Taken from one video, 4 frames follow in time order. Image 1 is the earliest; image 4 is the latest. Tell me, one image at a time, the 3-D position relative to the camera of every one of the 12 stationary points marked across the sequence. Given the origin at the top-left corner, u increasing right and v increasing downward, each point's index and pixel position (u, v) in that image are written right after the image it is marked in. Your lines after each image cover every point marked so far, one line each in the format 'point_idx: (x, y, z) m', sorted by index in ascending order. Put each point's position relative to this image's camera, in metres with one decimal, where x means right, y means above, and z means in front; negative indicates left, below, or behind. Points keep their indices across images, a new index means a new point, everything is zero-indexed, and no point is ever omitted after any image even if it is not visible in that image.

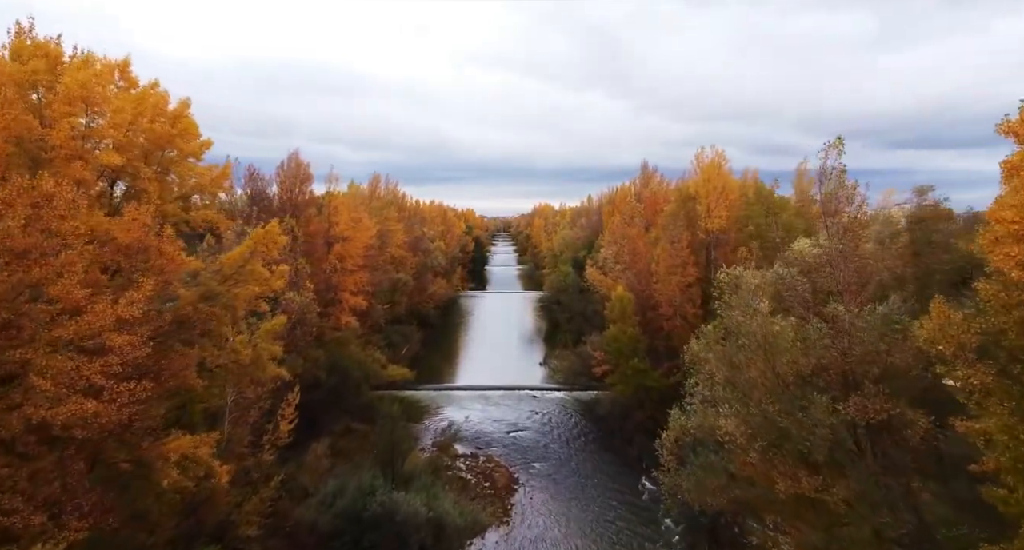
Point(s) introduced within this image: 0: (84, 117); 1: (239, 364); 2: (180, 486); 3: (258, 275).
0: (-7.4, +2.7, +11.7) m
1: (-6.0, -2.0, +15.0) m
2: (-6.3, -4.0, +12.8) m
3: (-5.5, 0.0, +14.7) m
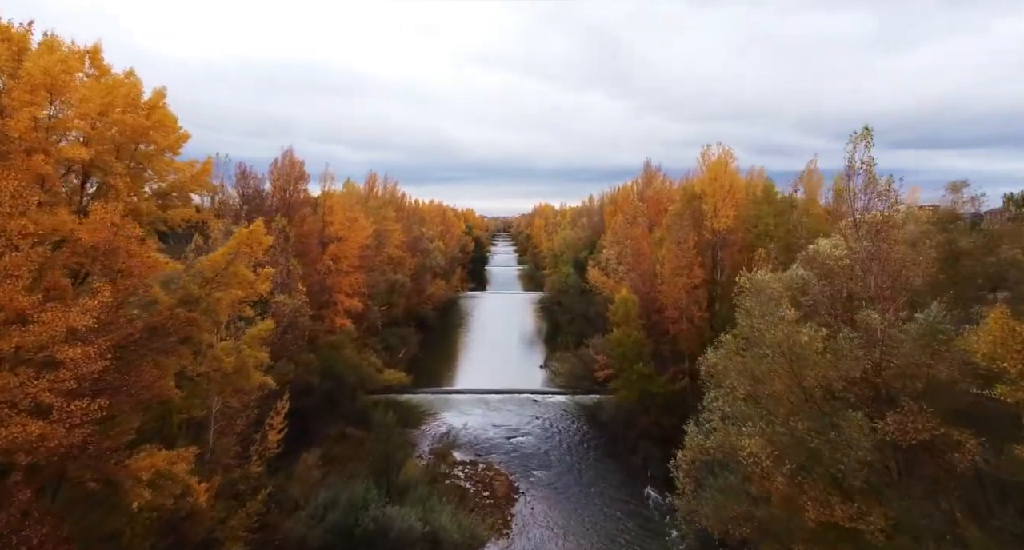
0: (-7.4, +2.7, +10.8) m
1: (-6.0, -2.0, +14.0) m
2: (-6.3, -4.0, +11.8) m
3: (-5.5, -0.1, +13.8) m
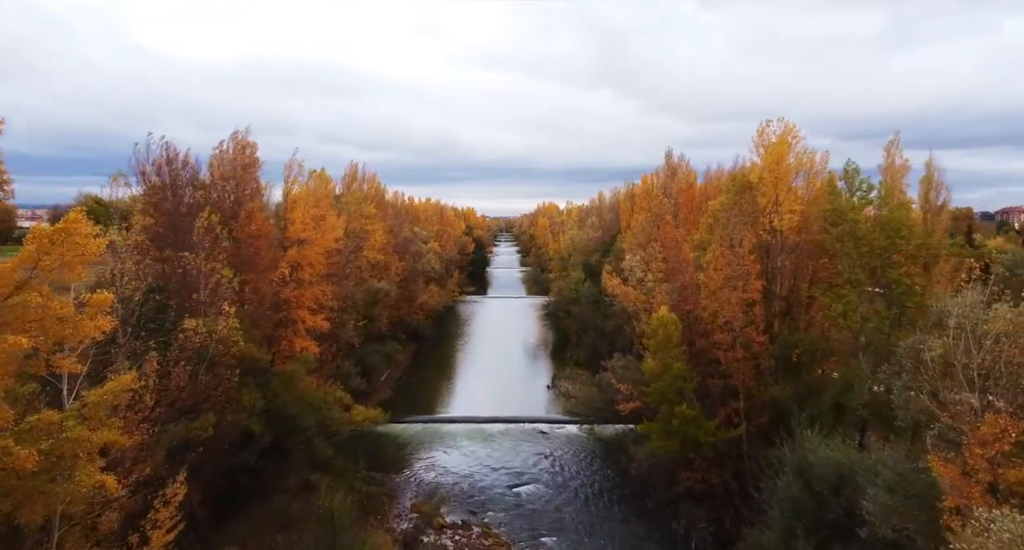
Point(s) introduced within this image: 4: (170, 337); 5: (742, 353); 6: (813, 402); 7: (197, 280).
0: (-7.3, +2.3, +4.9) m
1: (-6.0, -2.4, +8.1) m
2: (-6.2, -4.4, +5.9) m
3: (-5.4, -0.4, +7.9) m
4: (-7.6, -1.4, +15.2) m
5: (+6.8, -2.3, +19.8) m
6: (+8.4, -3.6, +18.9) m
7: (-7.7, -0.1, +16.5) m
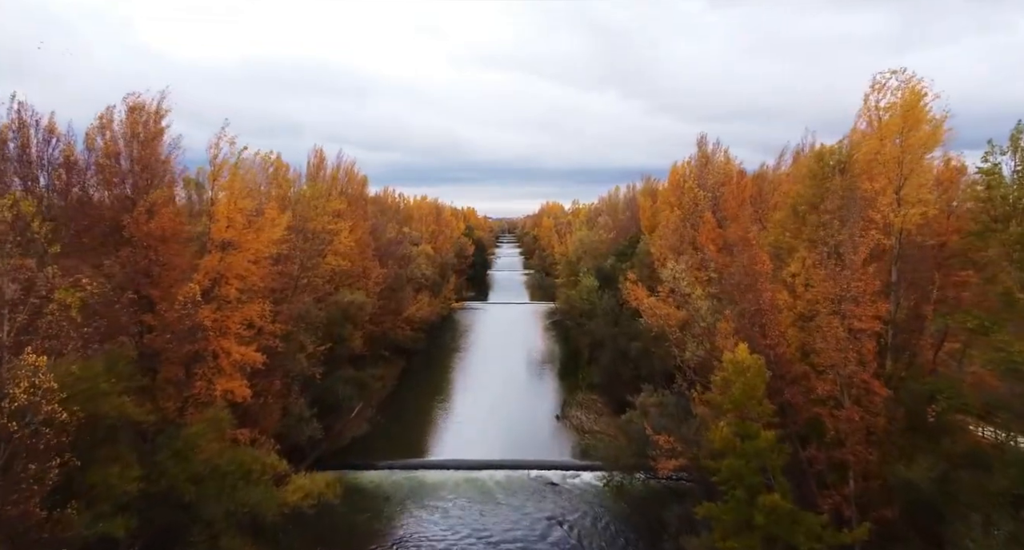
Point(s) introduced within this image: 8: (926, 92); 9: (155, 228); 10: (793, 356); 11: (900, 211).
0: (-7.3, +1.9, -1.6) m
1: (-5.9, -2.8, +1.7) m
2: (-6.2, -4.8, -0.5) m
3: (-5.4, -0.8, +1.4) m
4: (-7.6, -1.8, +8.7) m
5: (+6.8, -2.7, +13.3) m
6: (+8.4, -4.0, +12.4) m
7: (-7.6, -0.5, +10.1) m
8: (+8.6, +3.9, +14.3) m
9: (-8.5, +1.1, +15.9) m
10: (+6.1, -1.7, +14.5) m
11: (+8.4, +1.4, +14.5) m
